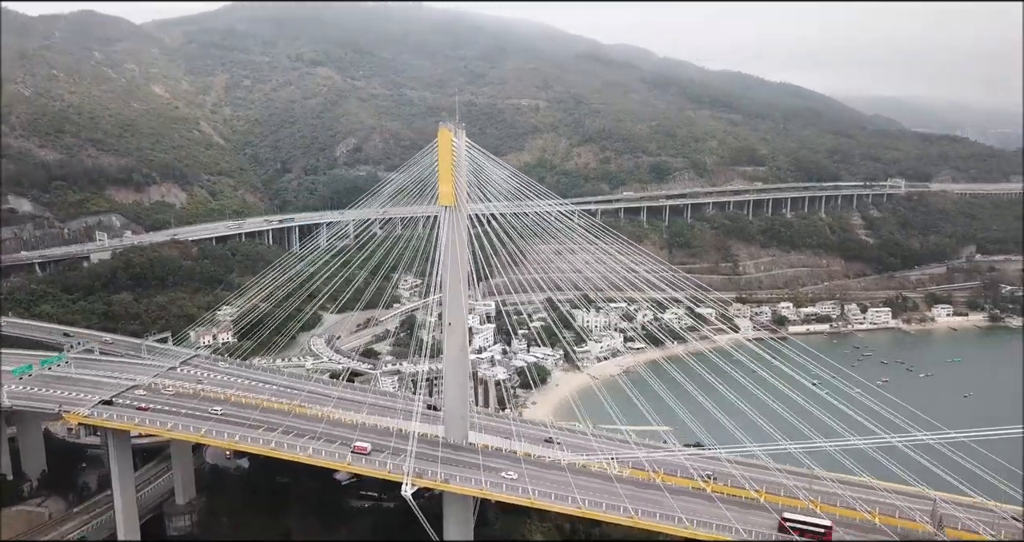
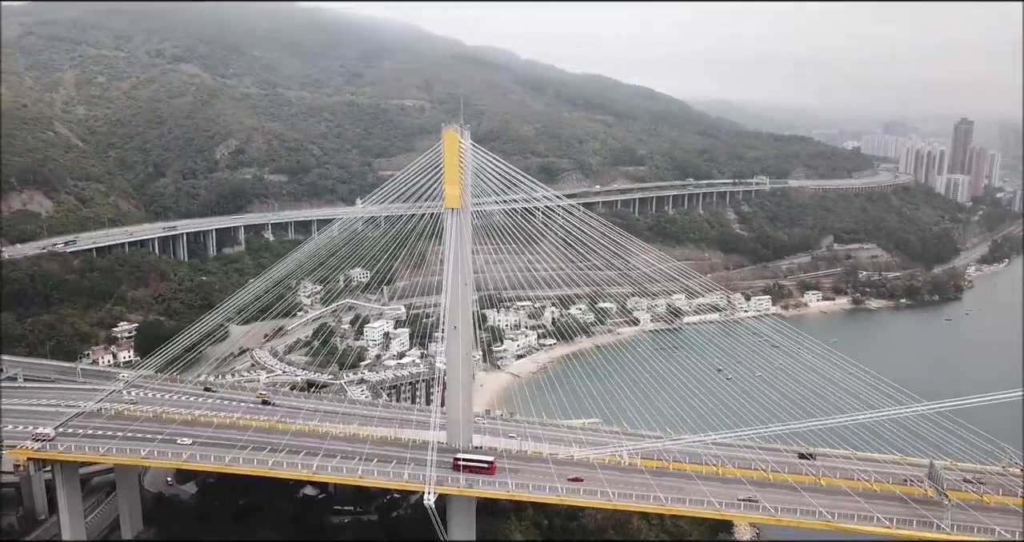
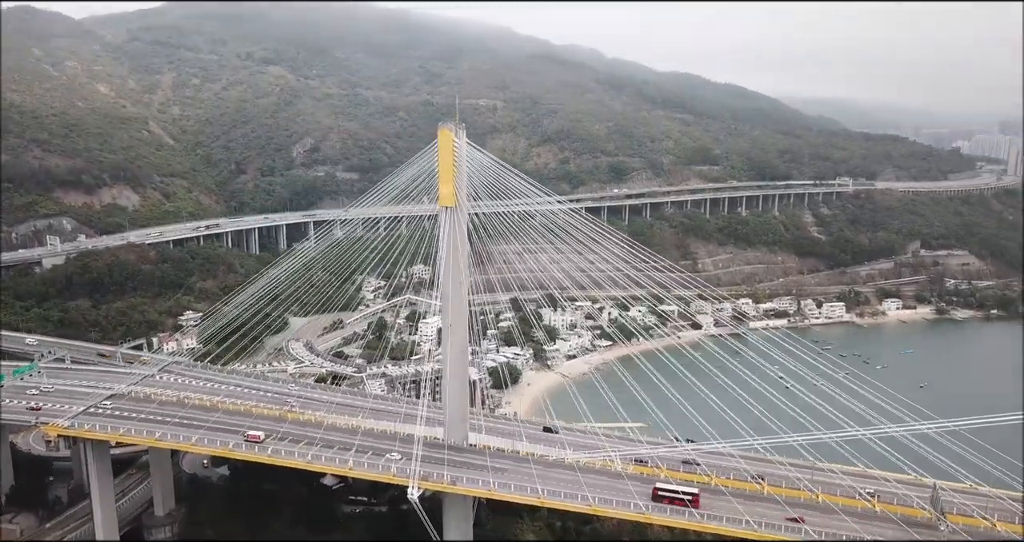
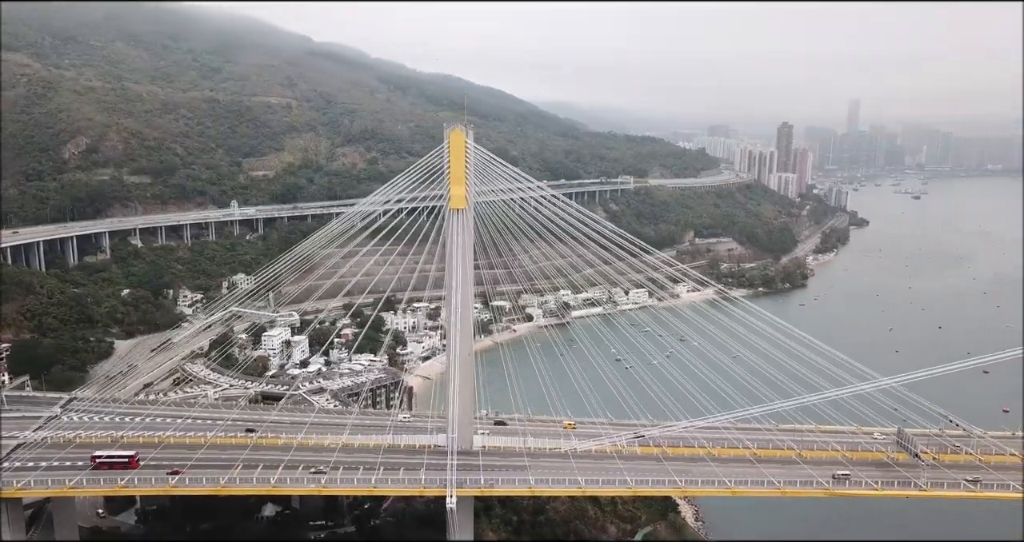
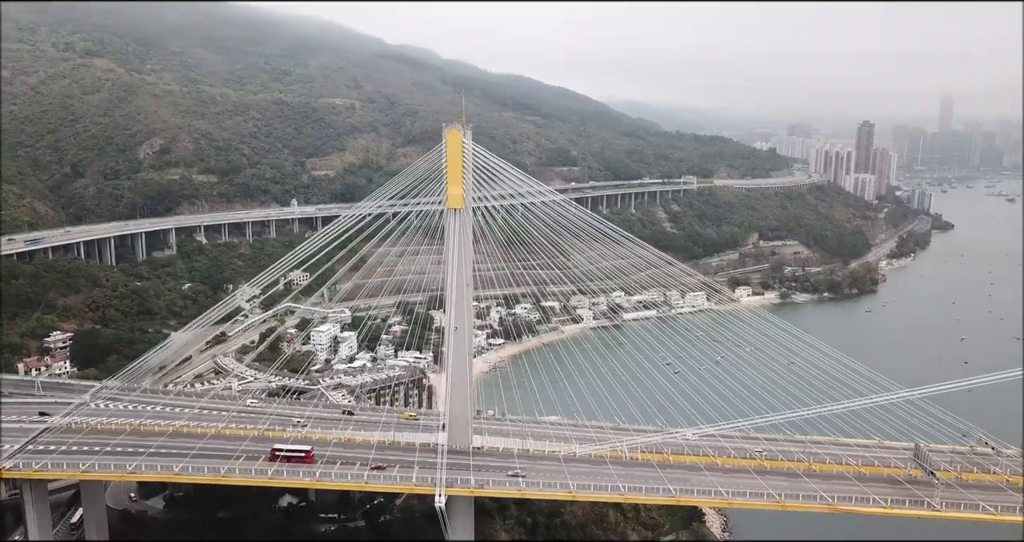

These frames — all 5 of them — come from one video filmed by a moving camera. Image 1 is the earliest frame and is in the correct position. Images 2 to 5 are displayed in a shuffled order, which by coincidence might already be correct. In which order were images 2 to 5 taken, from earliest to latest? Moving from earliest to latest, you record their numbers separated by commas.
3, 2, 5, 4
